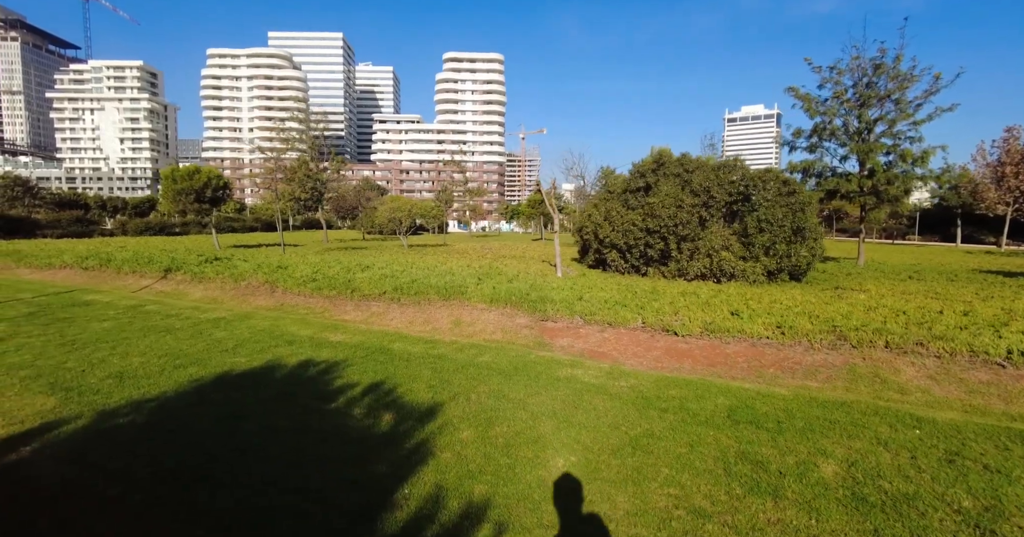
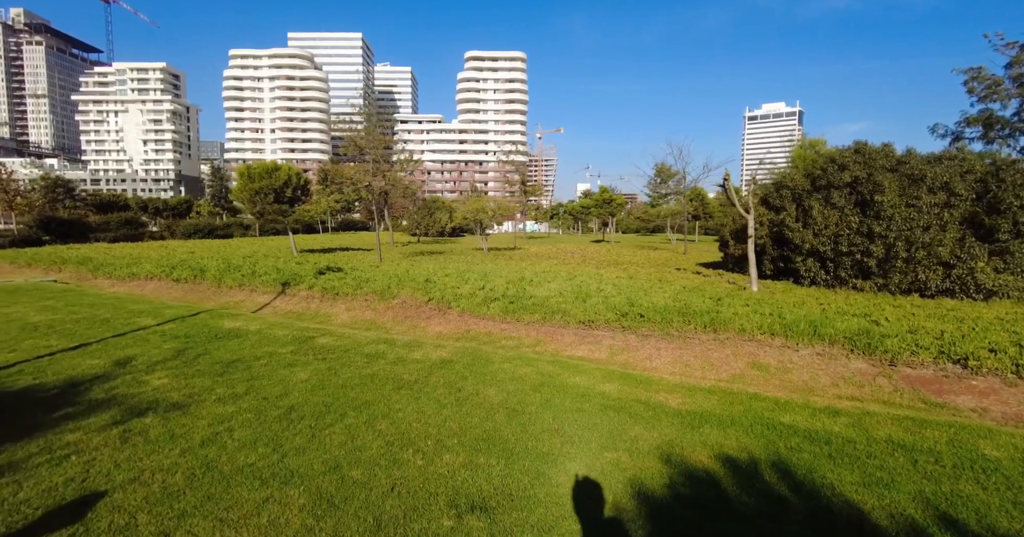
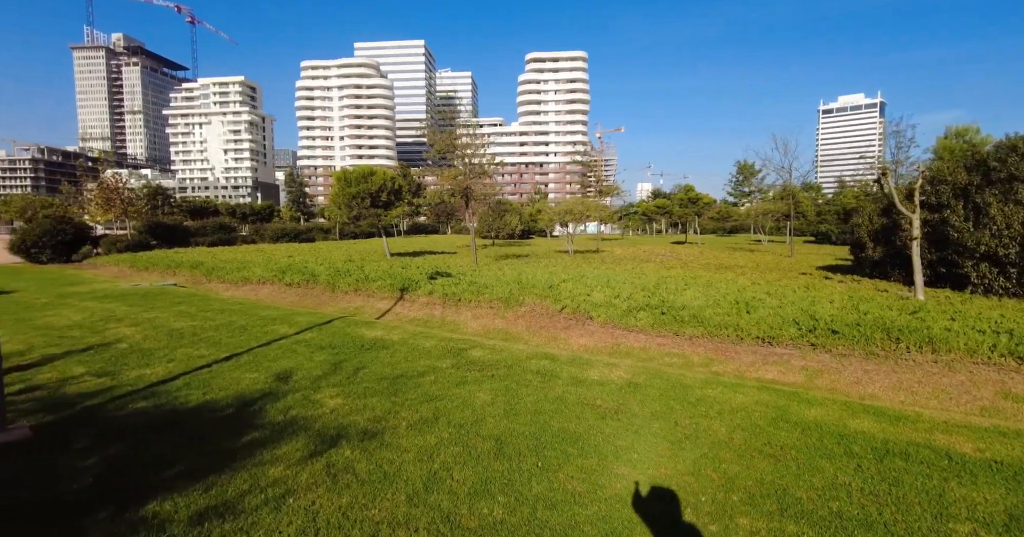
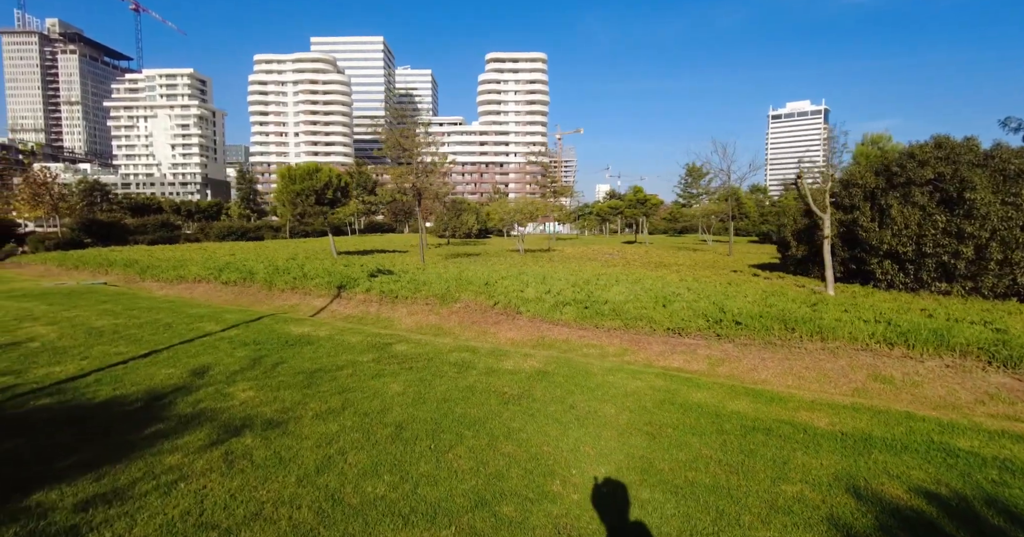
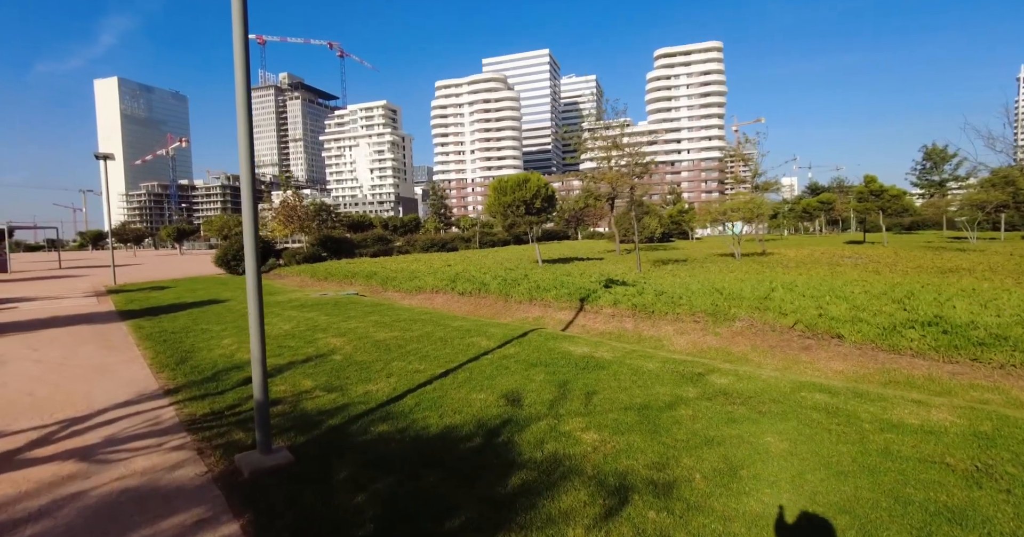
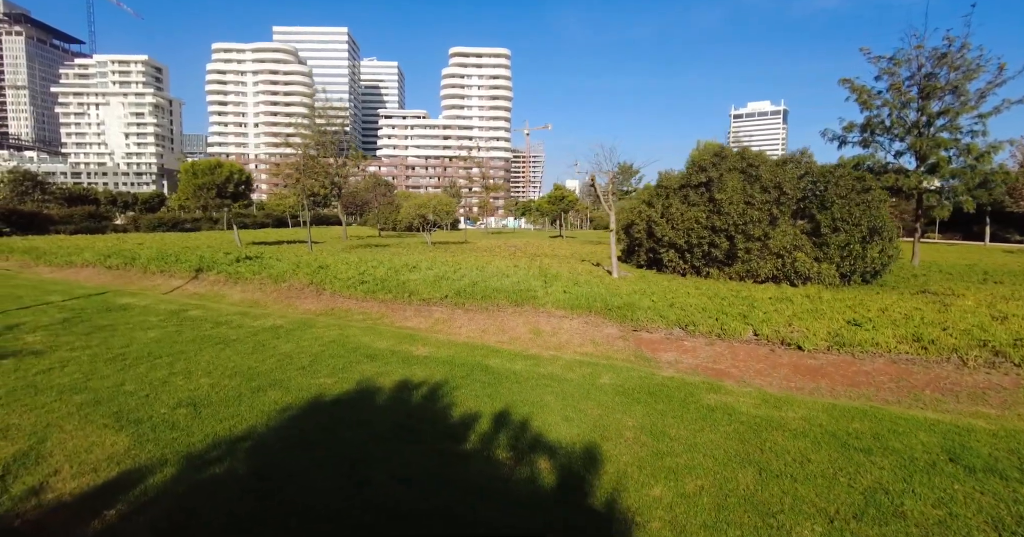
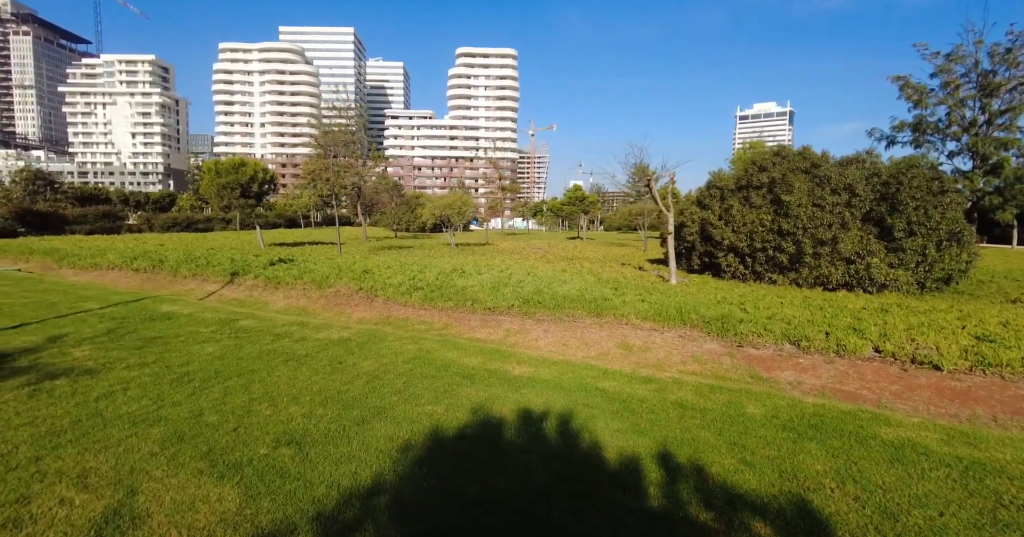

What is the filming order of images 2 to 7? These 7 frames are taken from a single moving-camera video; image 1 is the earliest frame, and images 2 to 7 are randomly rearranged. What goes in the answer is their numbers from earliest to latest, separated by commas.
6, 7, 2, 4, 3, 5
